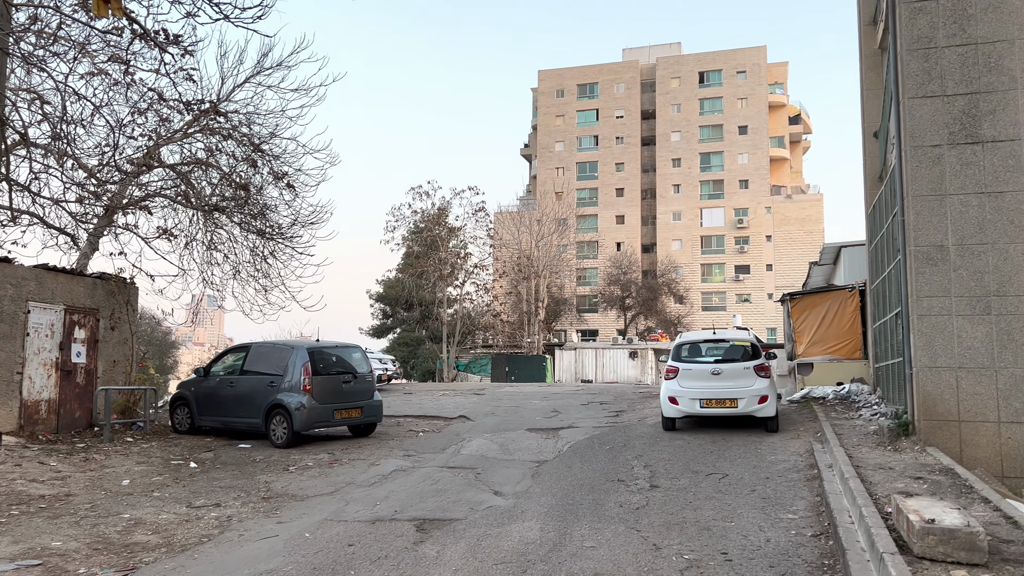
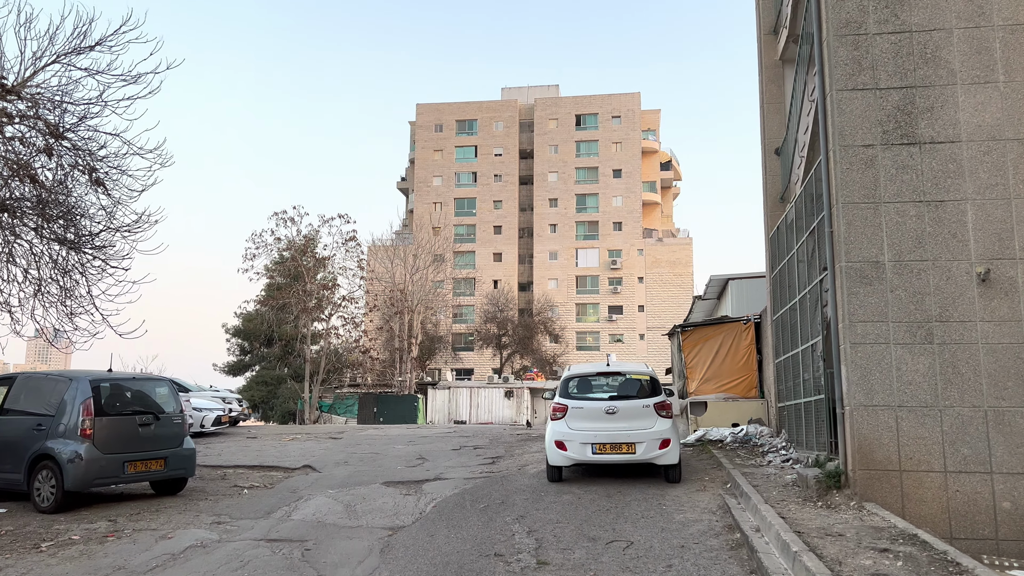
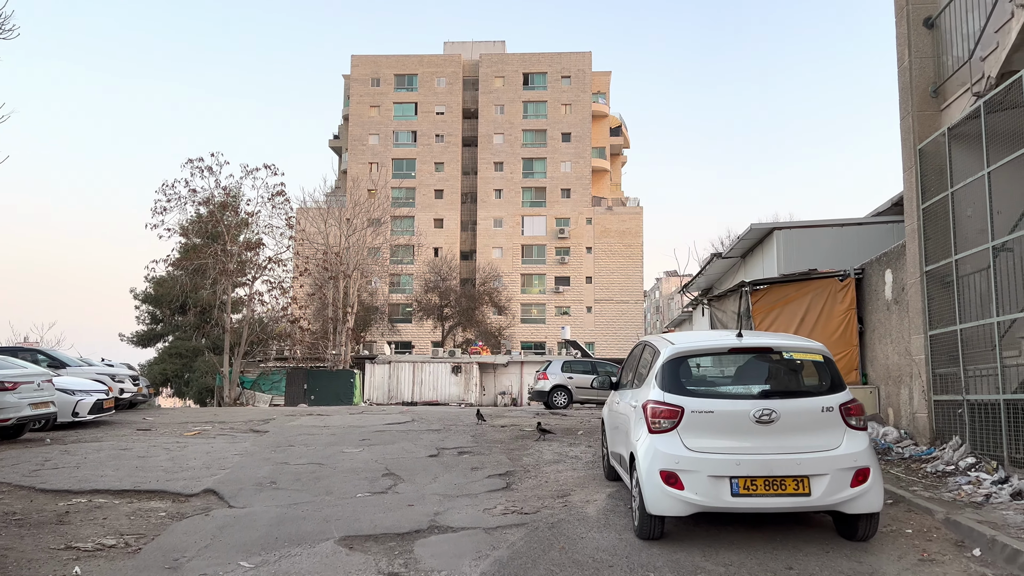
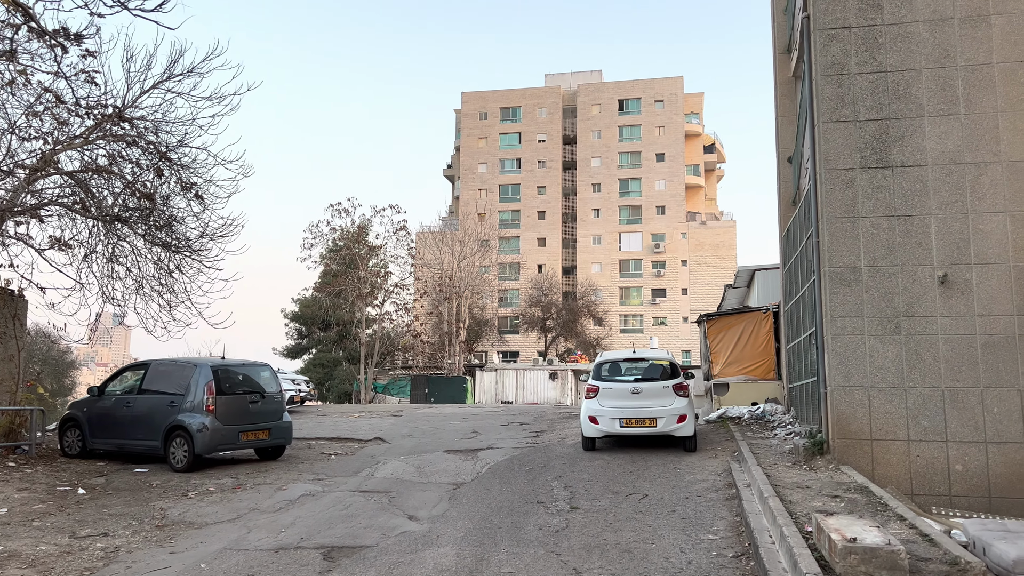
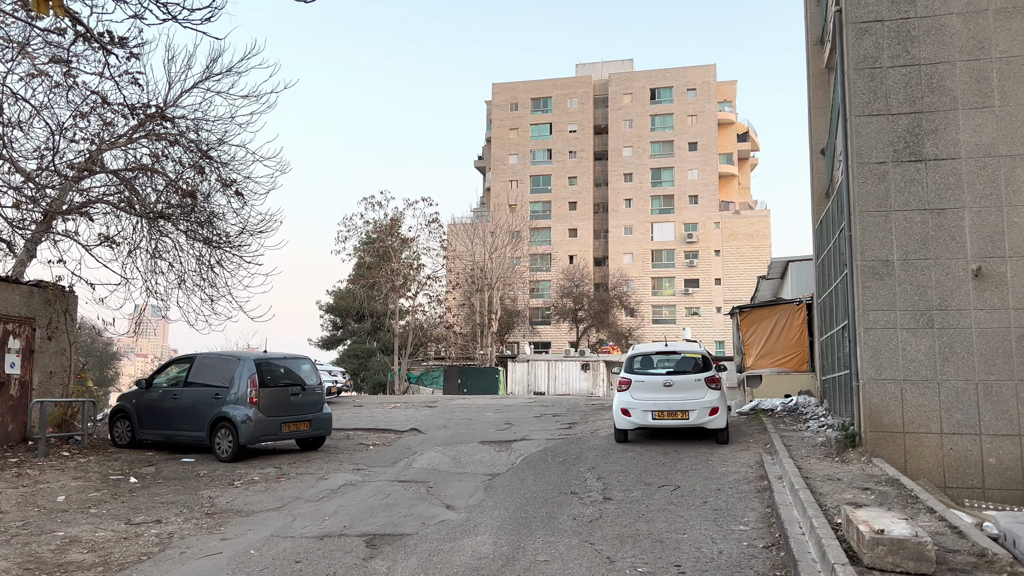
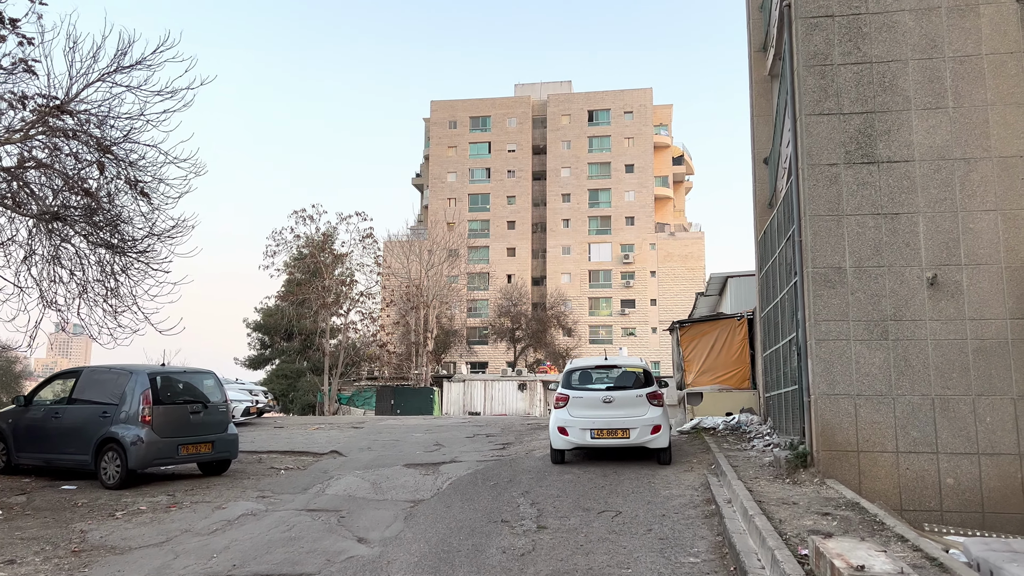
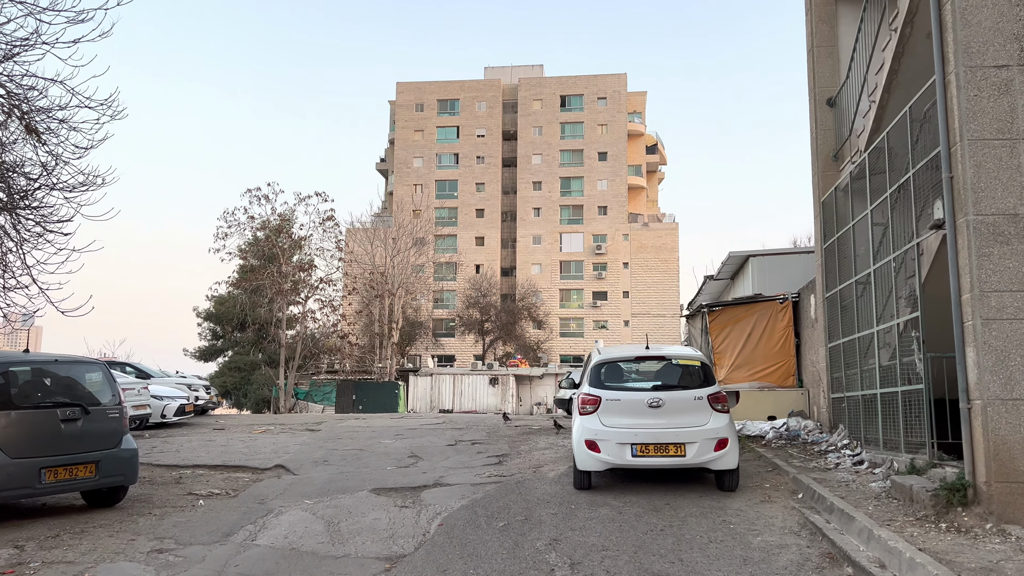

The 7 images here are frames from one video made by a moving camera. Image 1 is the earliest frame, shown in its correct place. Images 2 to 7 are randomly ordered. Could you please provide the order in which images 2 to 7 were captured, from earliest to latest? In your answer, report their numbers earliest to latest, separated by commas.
5, 4, 6, 2, 7, 3
